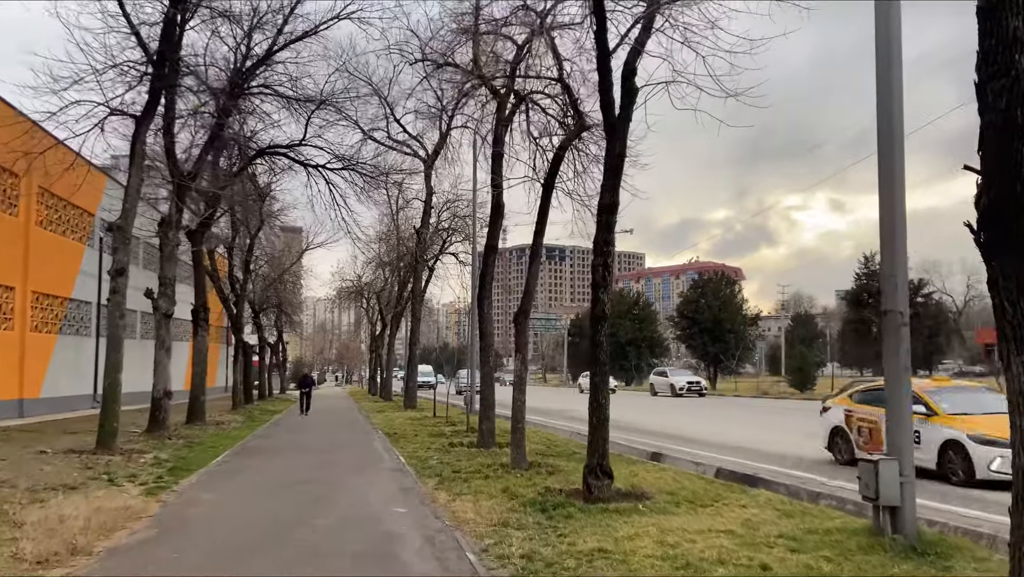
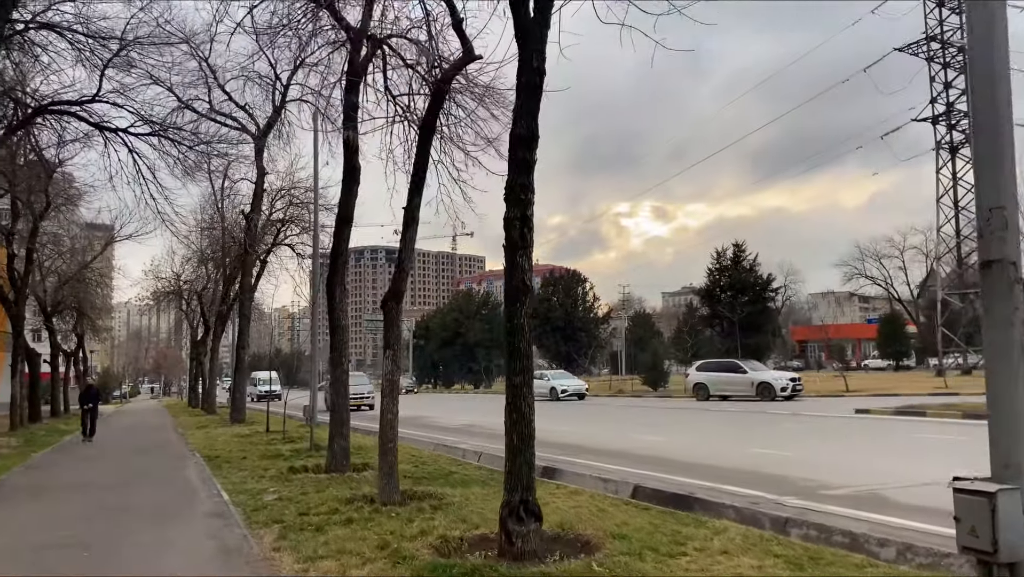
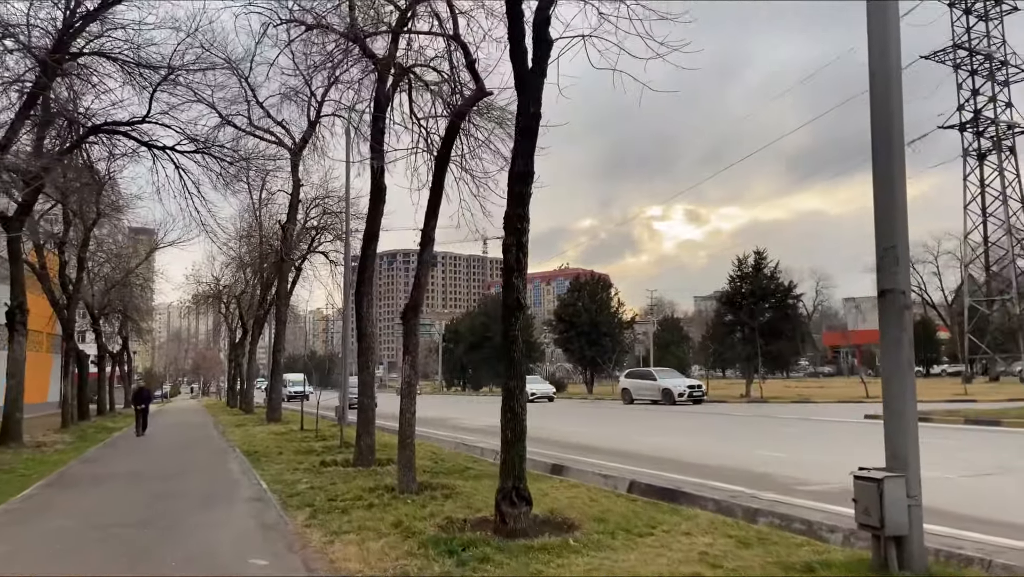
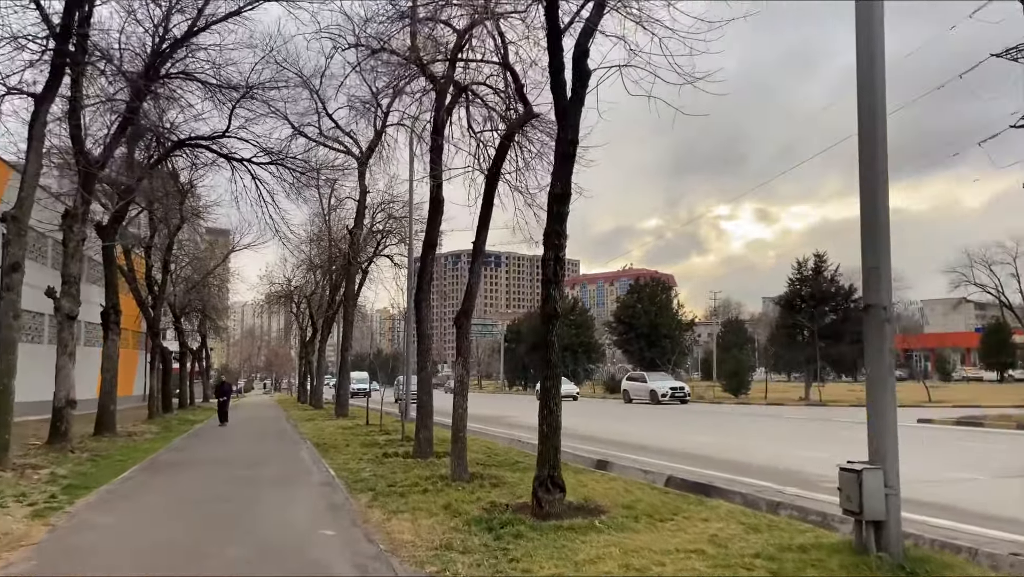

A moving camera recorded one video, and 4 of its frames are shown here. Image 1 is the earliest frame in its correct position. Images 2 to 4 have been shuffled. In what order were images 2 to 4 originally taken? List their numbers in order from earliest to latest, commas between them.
4, 3, 2
